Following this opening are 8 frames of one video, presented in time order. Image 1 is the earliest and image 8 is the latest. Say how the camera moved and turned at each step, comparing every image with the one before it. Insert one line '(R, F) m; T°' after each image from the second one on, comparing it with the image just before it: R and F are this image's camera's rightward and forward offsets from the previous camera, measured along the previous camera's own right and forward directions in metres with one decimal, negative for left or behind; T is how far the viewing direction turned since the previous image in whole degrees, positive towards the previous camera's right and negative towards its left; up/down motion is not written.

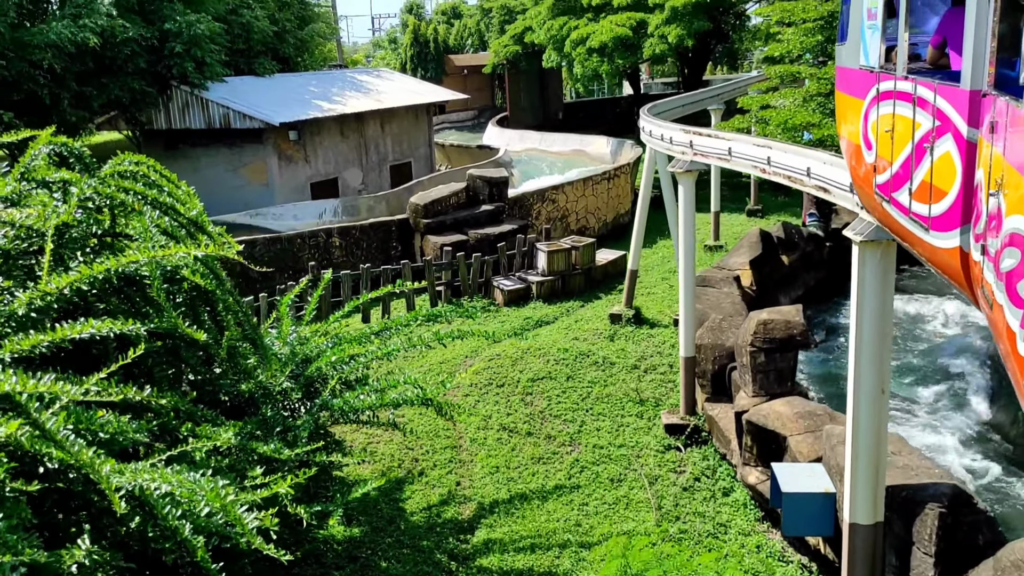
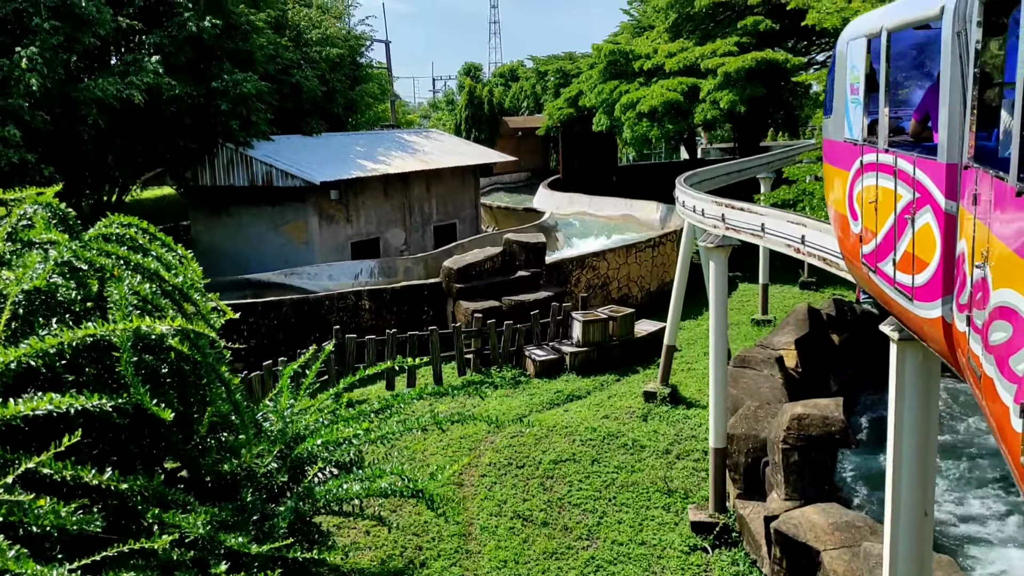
(+0.3, +0.4) m; -4°
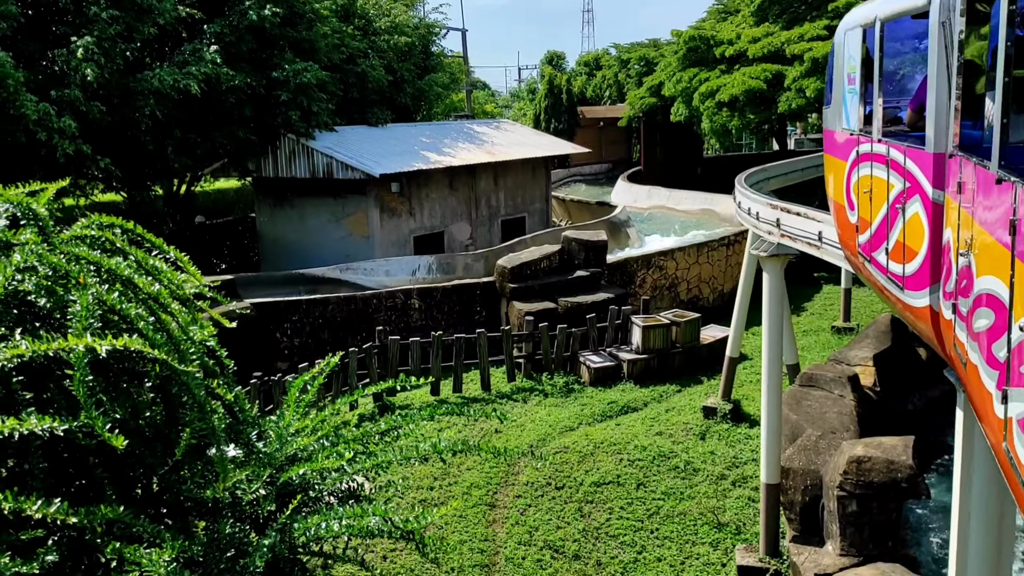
(+0.4, +0.6) m; -6°
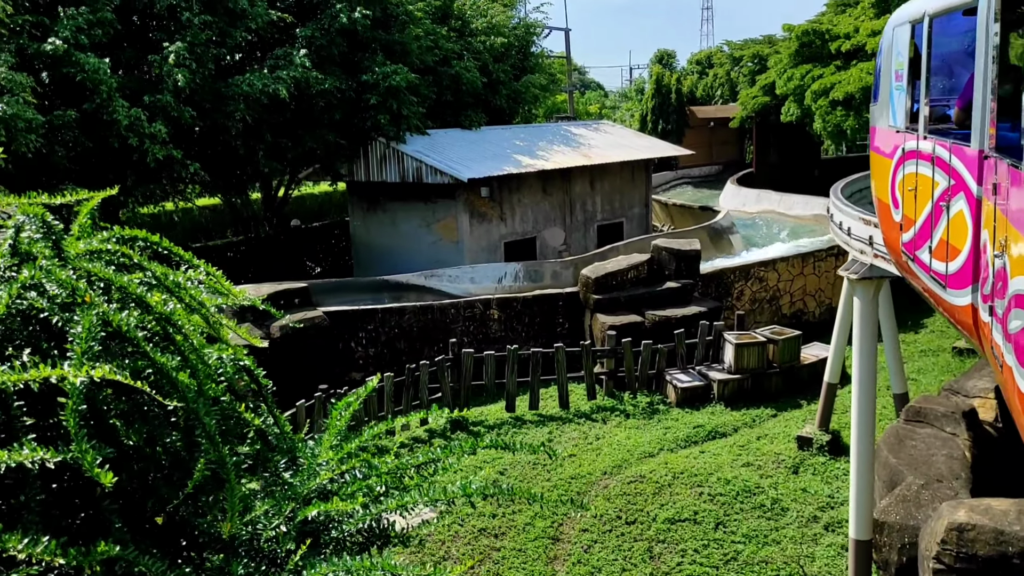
(+0.3, +0.5) m; -7°
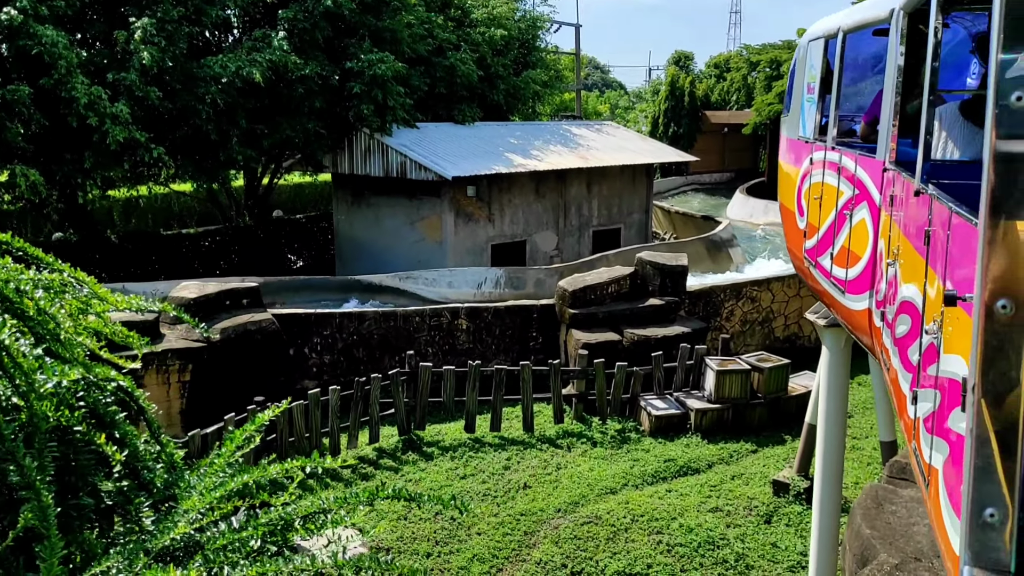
(+0.4, +0.7) m; -1°
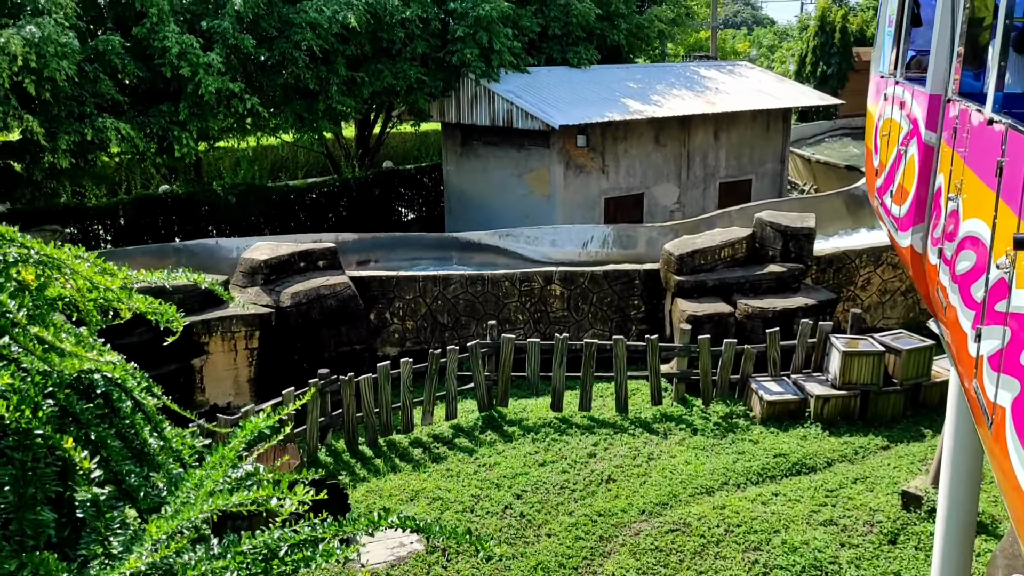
(+0.4, +0.9) m; -9°
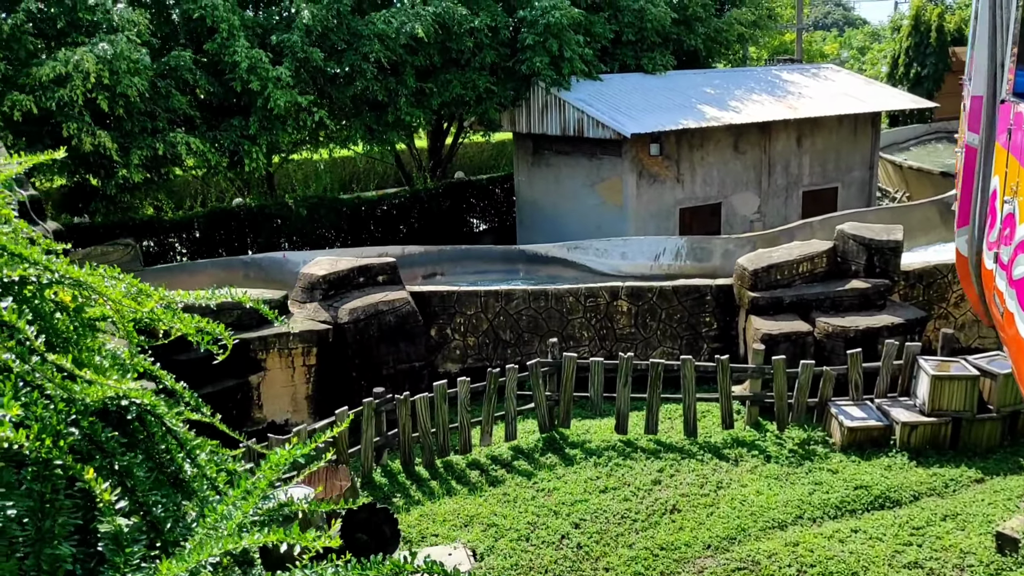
(+0.2, +0.3) m; -5°
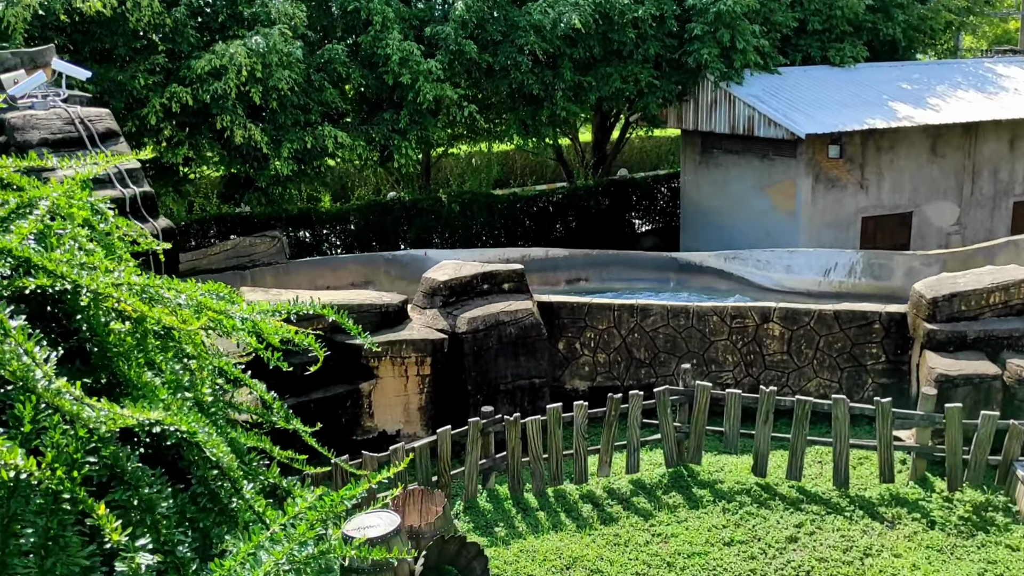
(+0.4, +0.6) m; -12°
